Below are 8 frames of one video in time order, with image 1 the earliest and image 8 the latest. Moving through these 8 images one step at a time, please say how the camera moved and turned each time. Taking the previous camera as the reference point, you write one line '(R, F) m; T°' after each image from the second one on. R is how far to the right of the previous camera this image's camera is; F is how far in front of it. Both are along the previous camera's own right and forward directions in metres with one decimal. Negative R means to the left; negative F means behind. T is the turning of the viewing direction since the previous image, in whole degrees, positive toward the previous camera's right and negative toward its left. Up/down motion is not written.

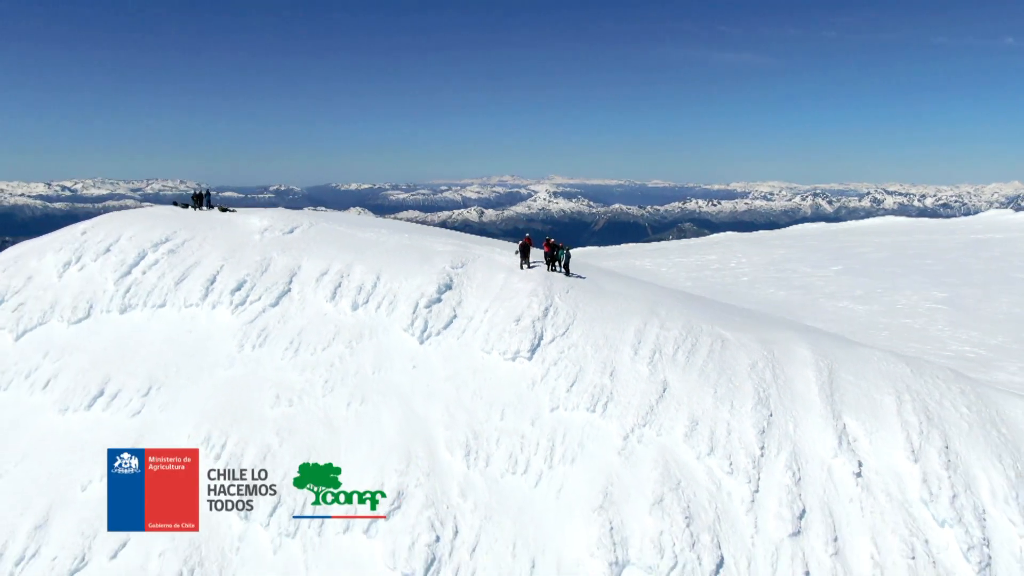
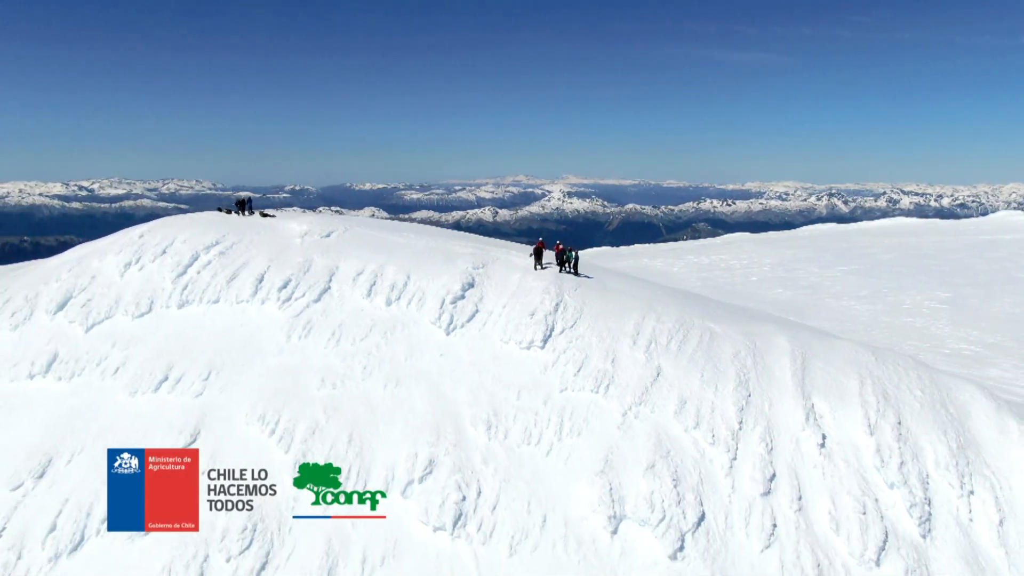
(-0.1, -2.2) m; -1°
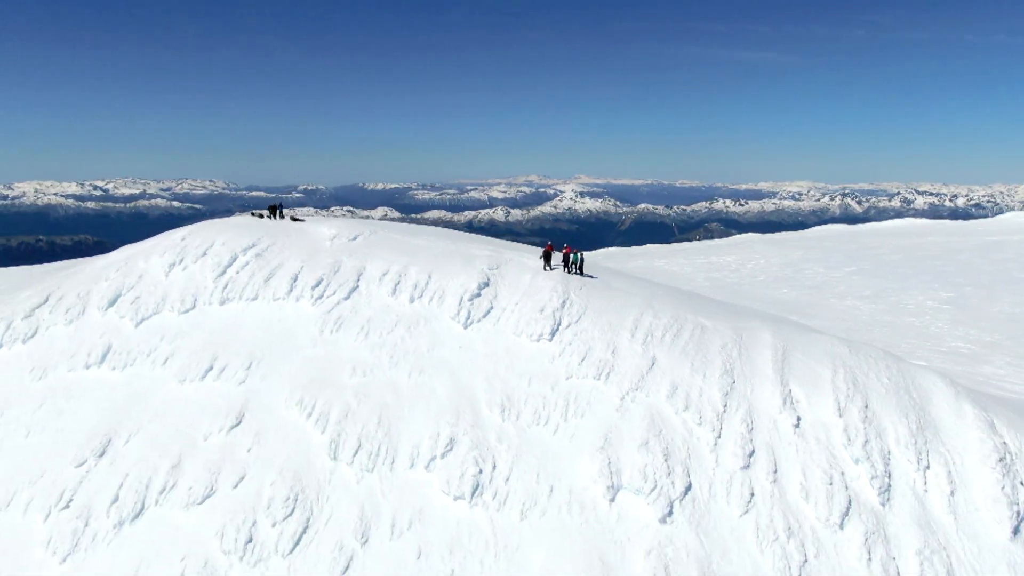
(0.0, -2.0) m; -1°
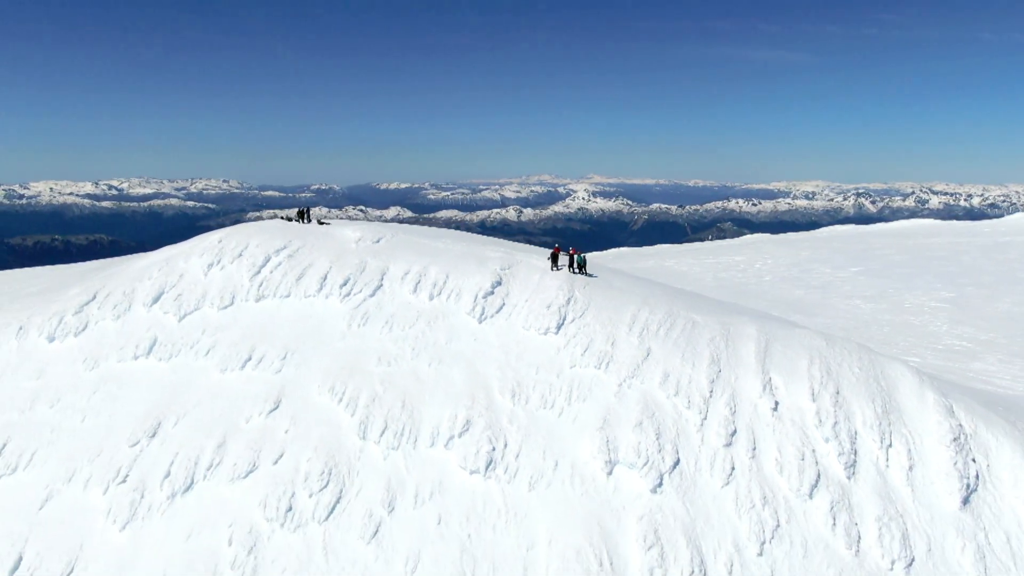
(+0.1, -2.1) m; -1°
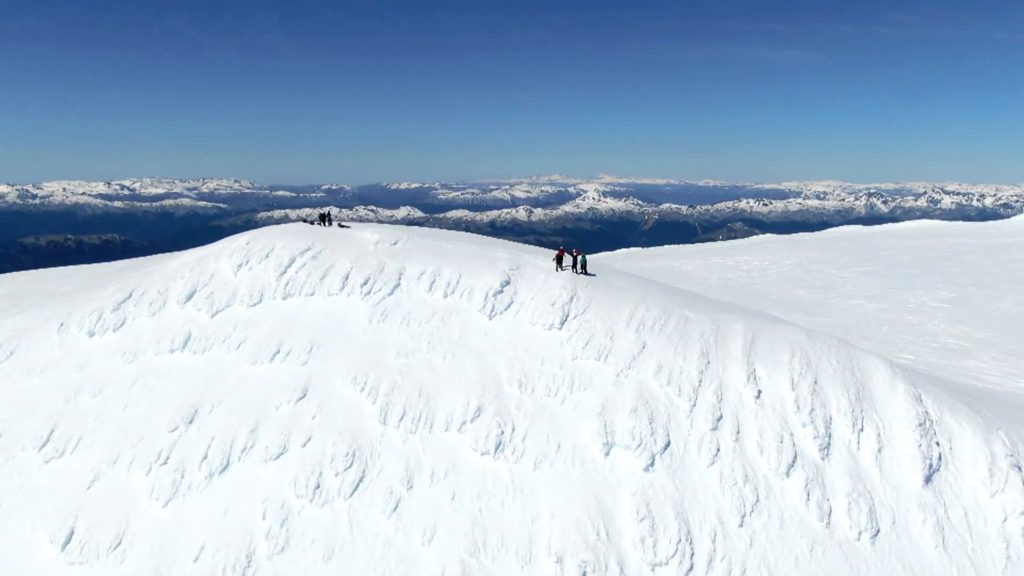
(+0.1, -1.9) m; -1°
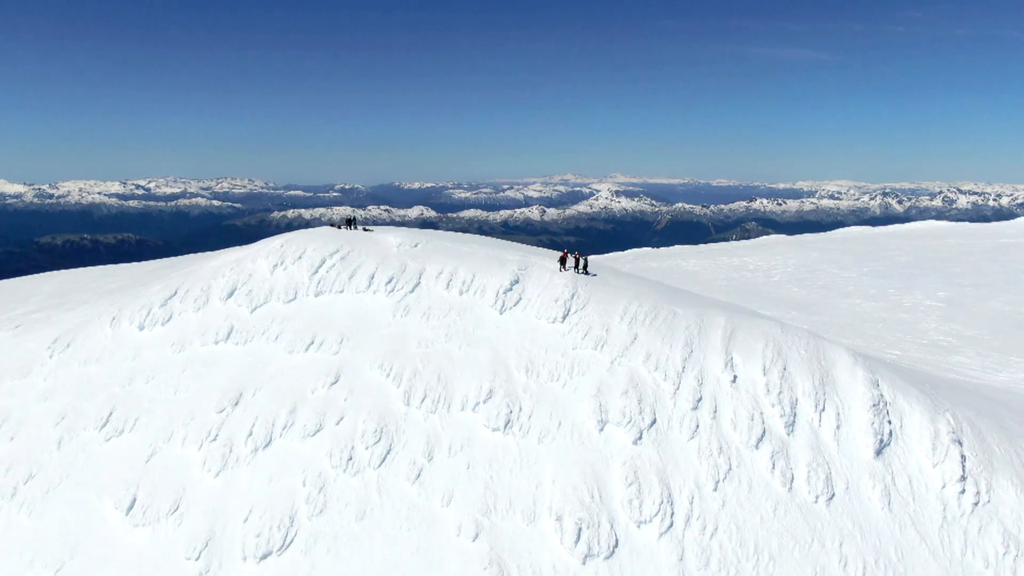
(+0.3, -3.0) m; -1°
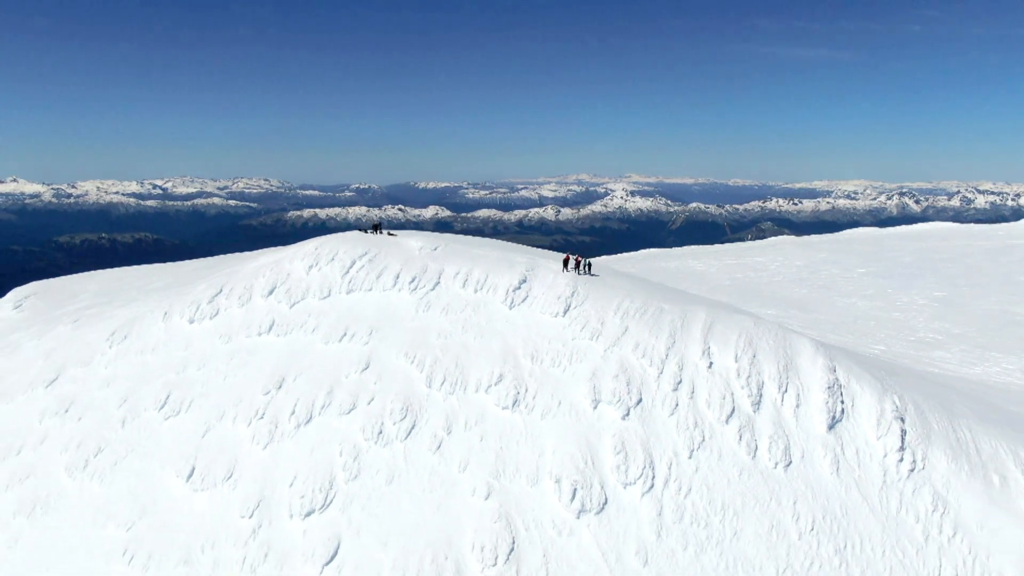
(+0.4, -3.8) m; -2°
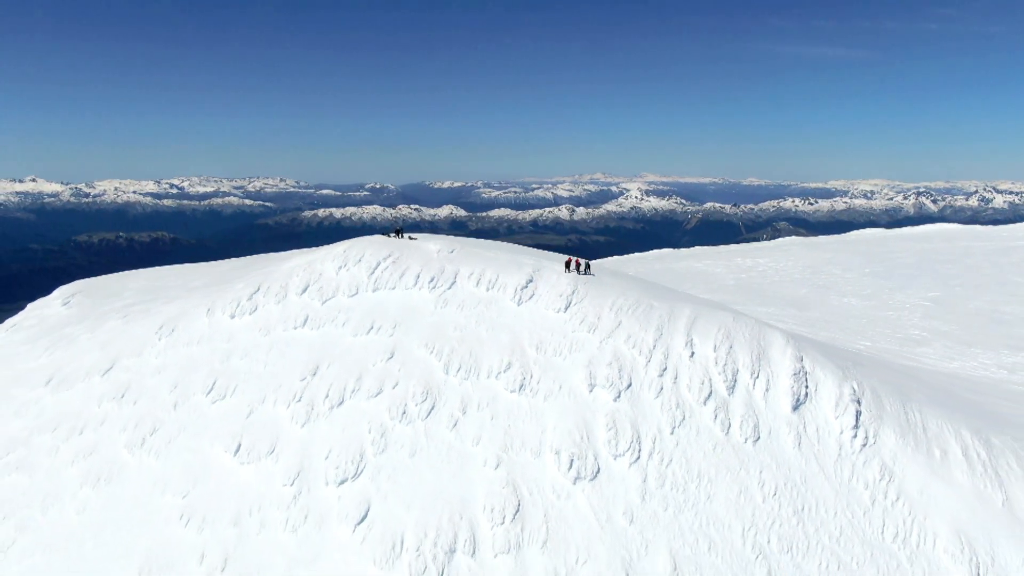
(+0.5, -3.9) m; -2°
